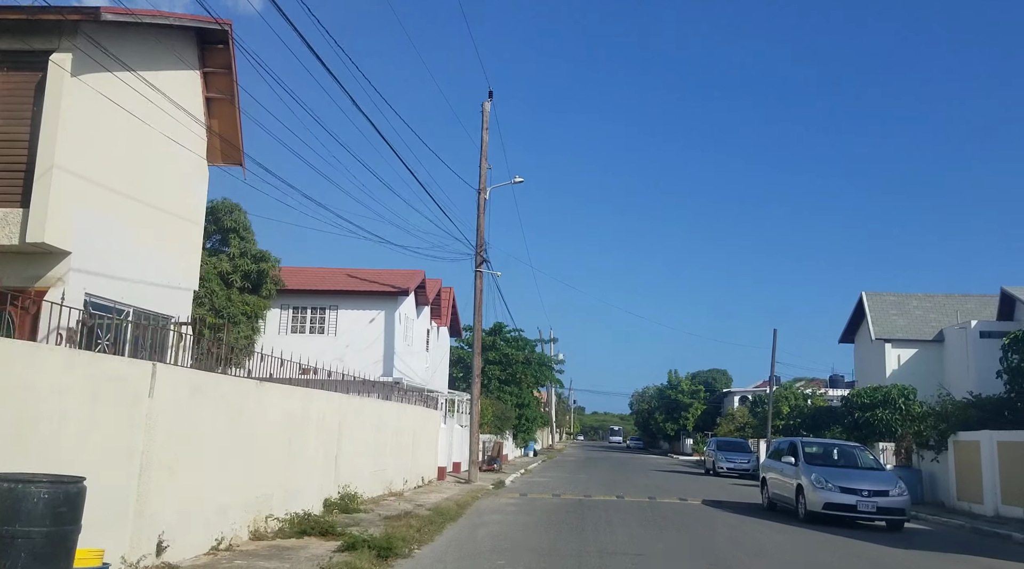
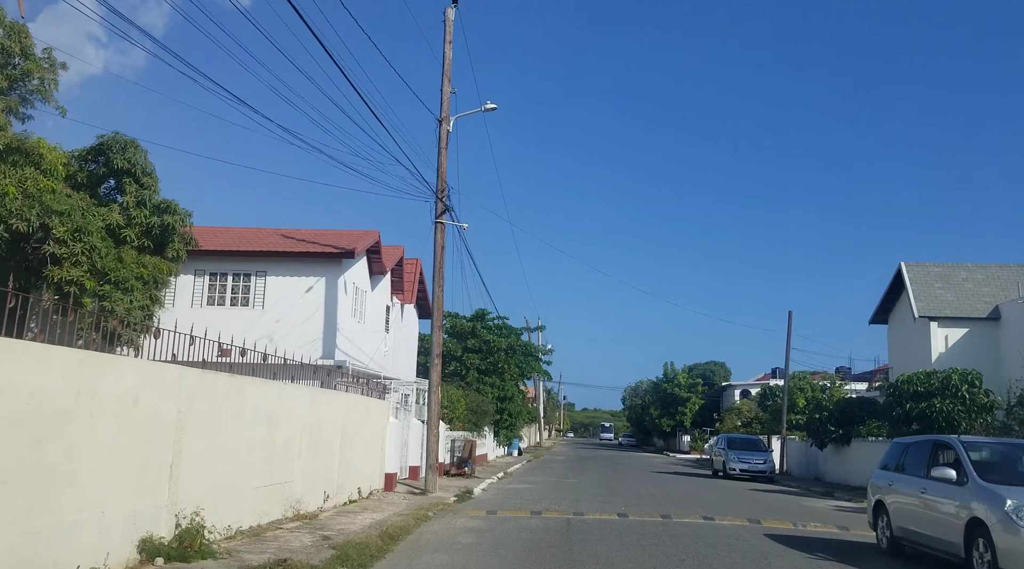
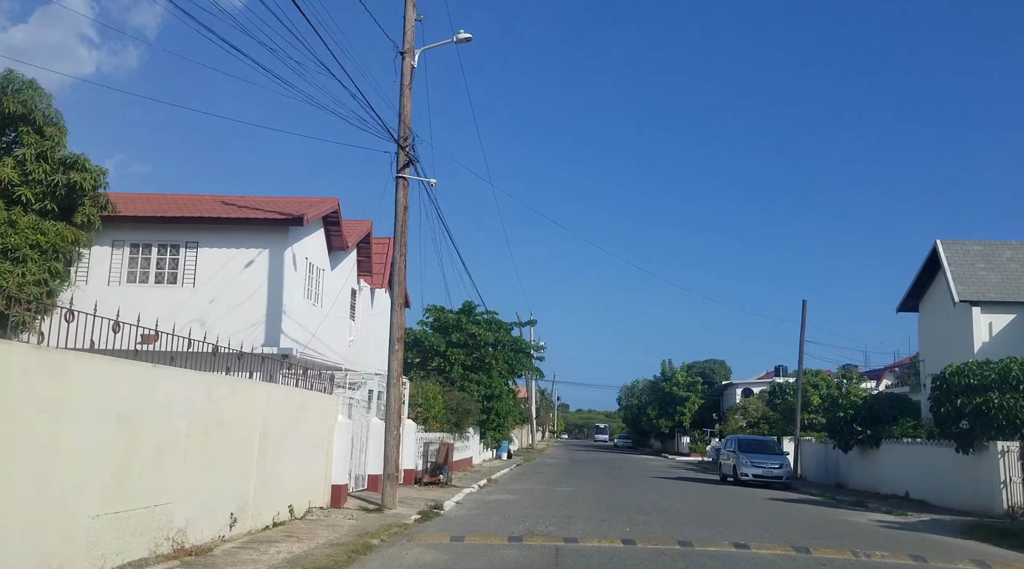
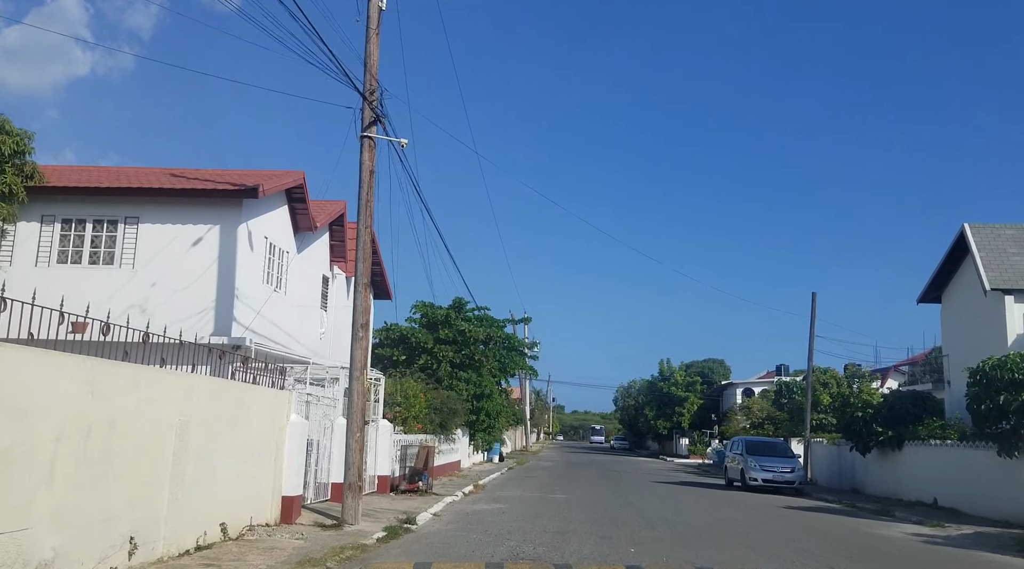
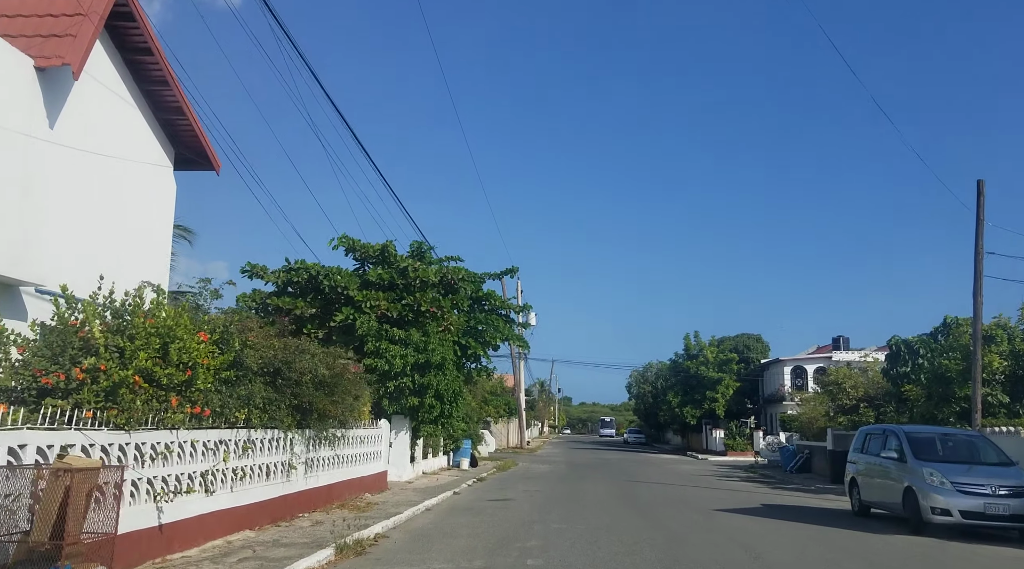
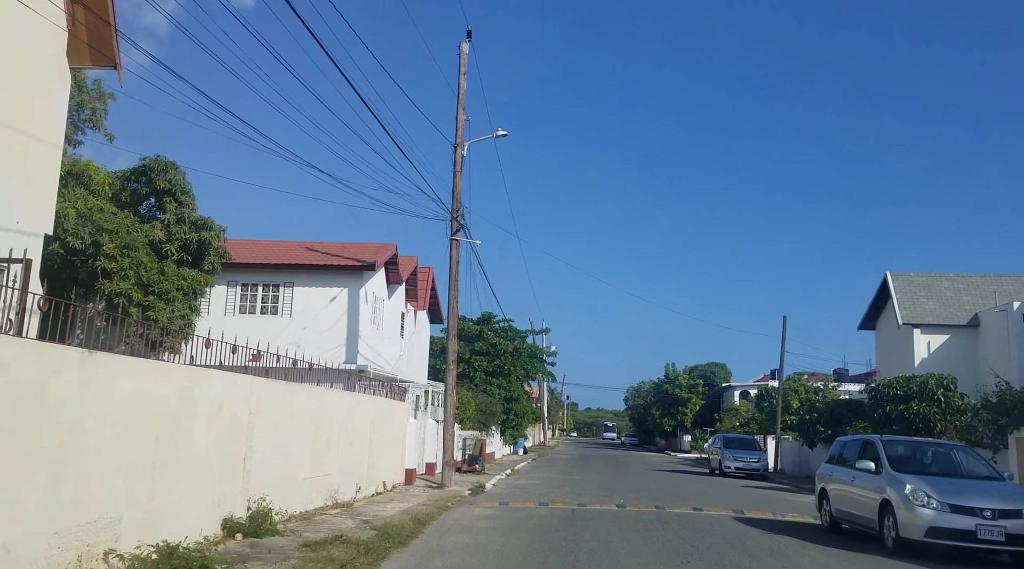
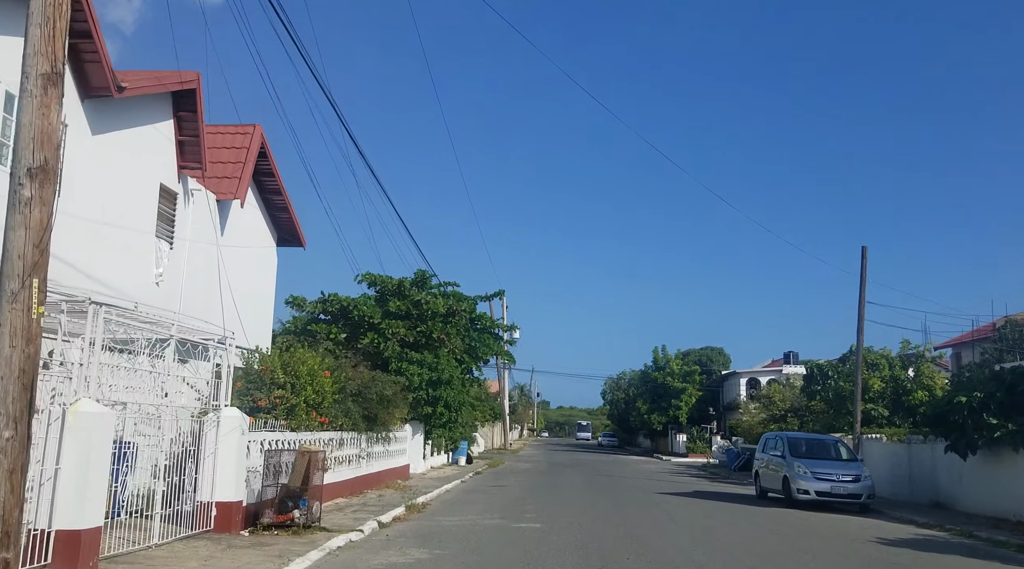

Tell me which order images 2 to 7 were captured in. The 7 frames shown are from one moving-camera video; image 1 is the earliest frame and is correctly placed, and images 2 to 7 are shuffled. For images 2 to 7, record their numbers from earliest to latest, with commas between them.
6, 2, 3, 4, 7, 5
